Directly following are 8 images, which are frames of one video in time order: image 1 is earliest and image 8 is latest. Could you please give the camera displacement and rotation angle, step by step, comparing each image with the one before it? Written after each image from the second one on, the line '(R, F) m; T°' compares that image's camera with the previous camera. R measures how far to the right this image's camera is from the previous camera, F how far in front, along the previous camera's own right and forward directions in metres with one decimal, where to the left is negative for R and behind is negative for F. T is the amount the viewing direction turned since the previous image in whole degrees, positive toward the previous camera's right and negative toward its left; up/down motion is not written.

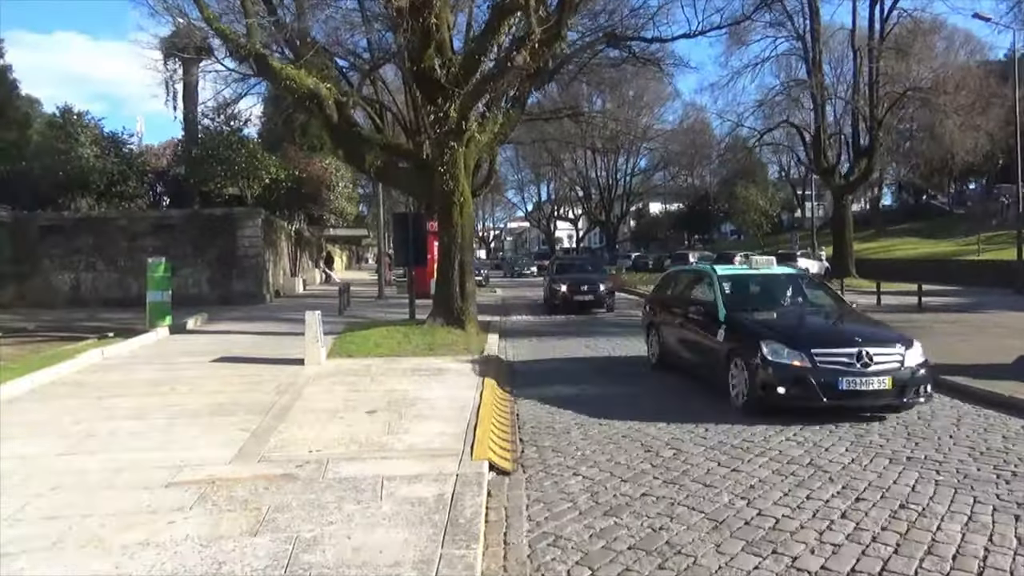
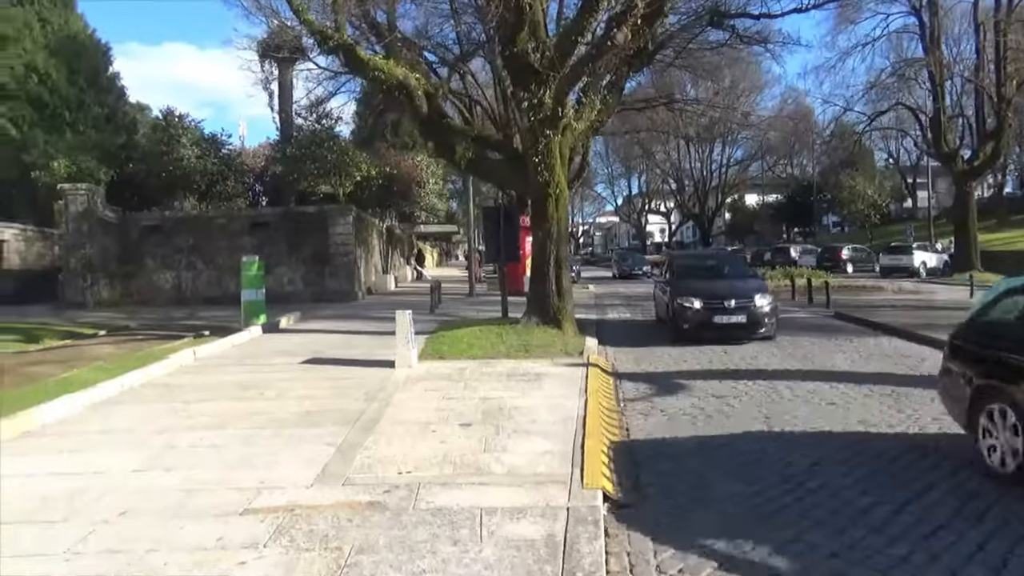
(-0.2, +0.9) m; -7°
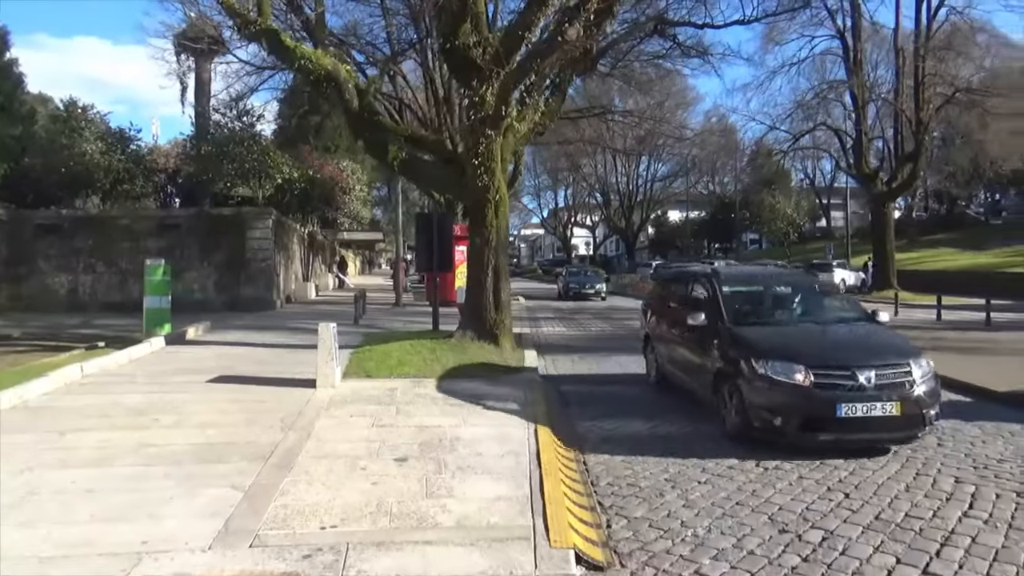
(-0.2, +1.1) m; +6°
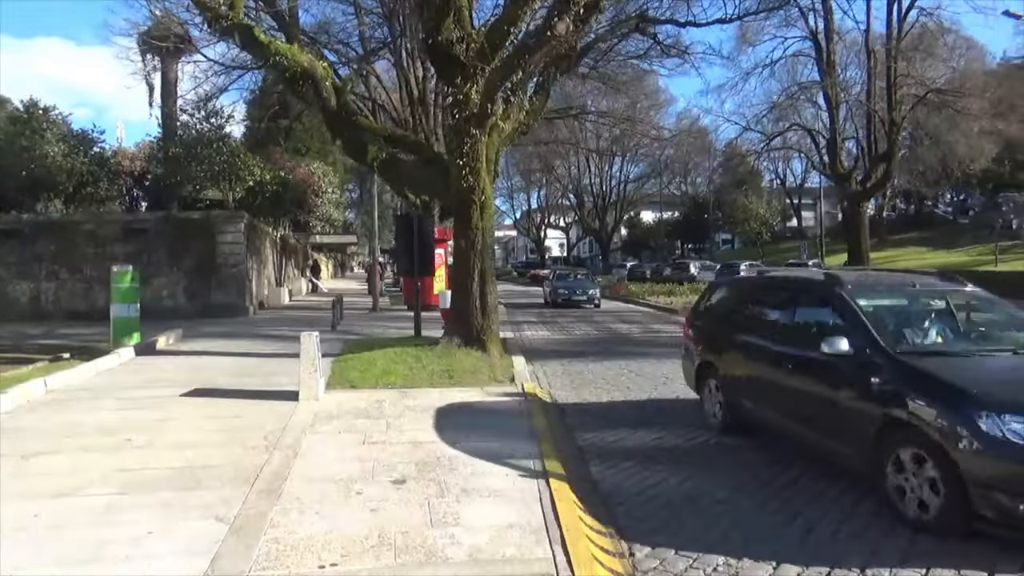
(-0.3, +0.5) m; +2°
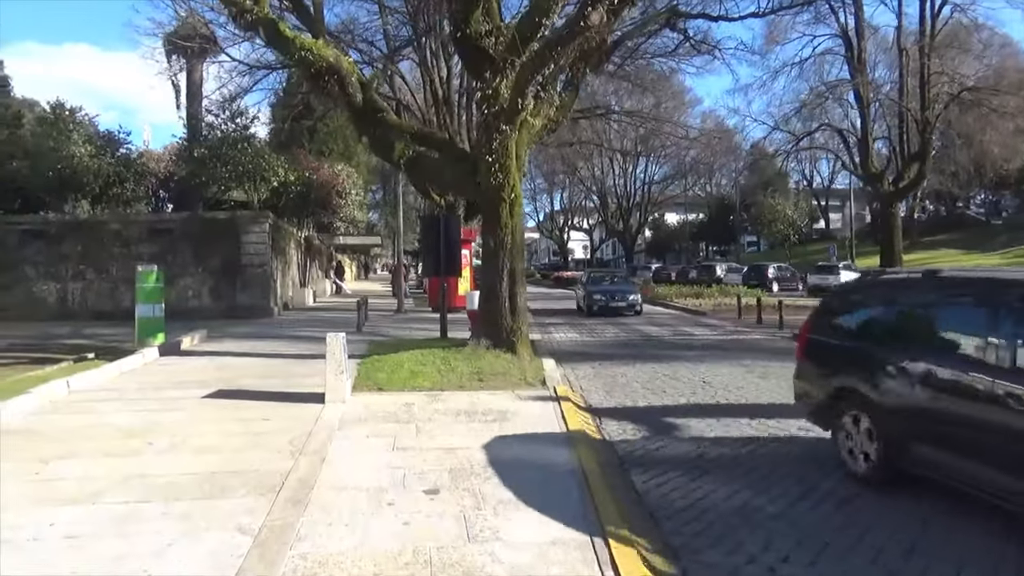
(-0.1, +0.4) m; -2°
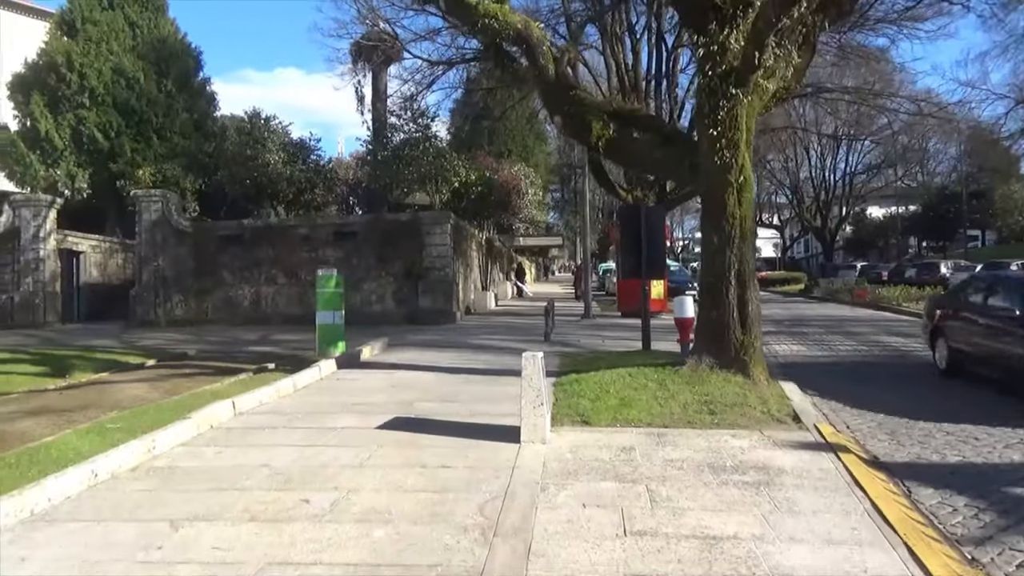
(-0.7, +2.2) m; -13°
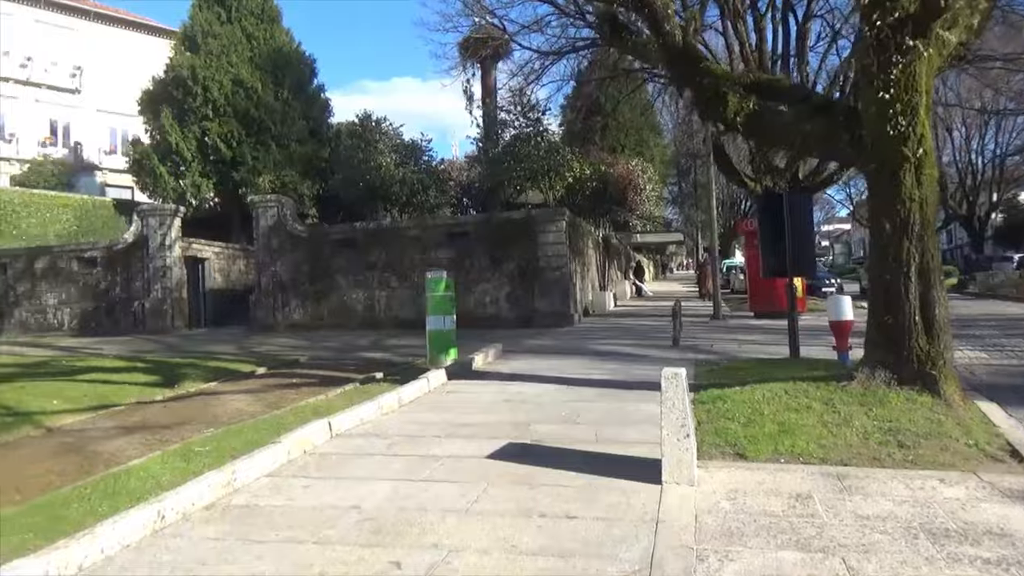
(-0.2, +1.3) m; -9°
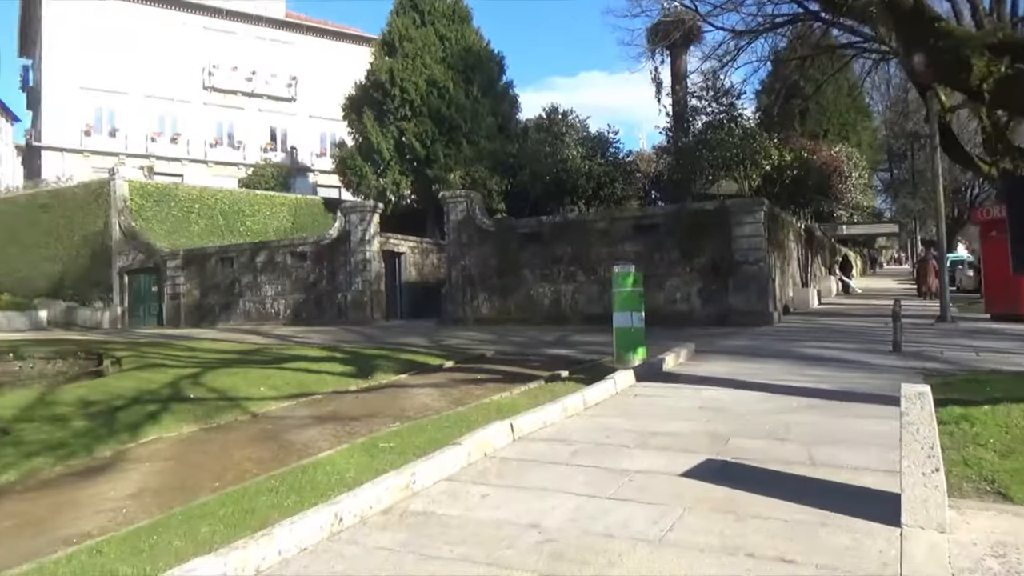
(-0.1, +0.6) m; -14°
